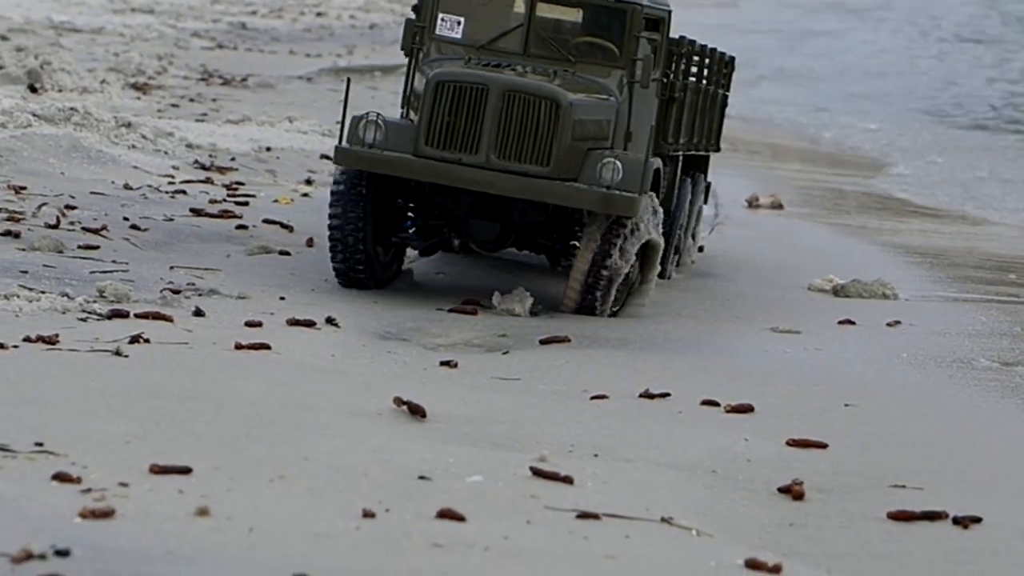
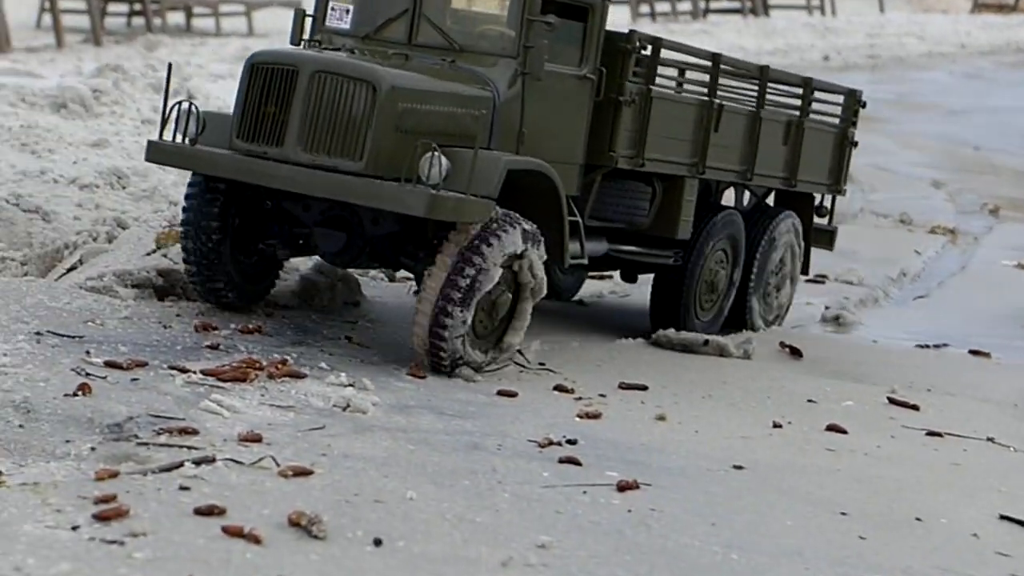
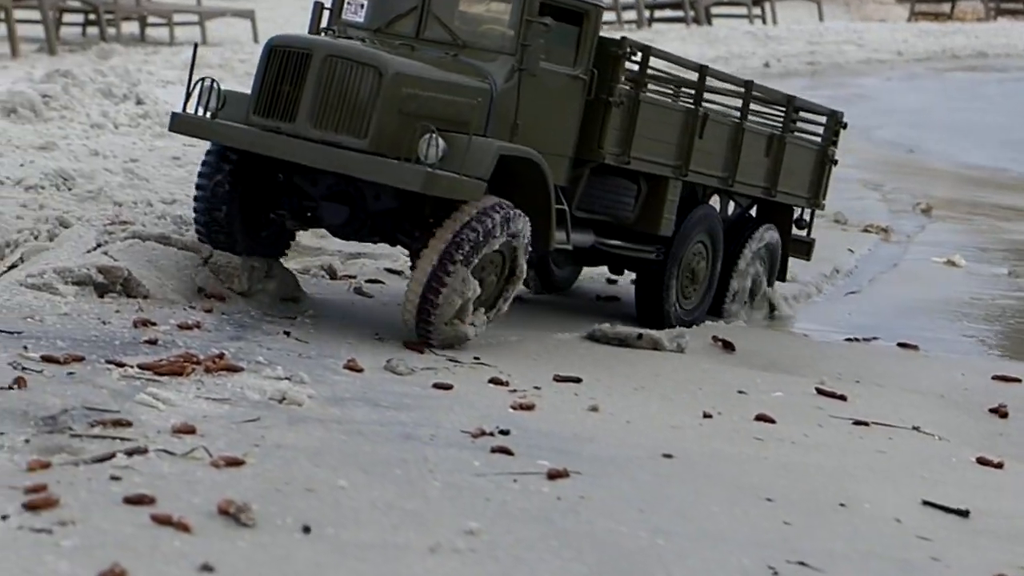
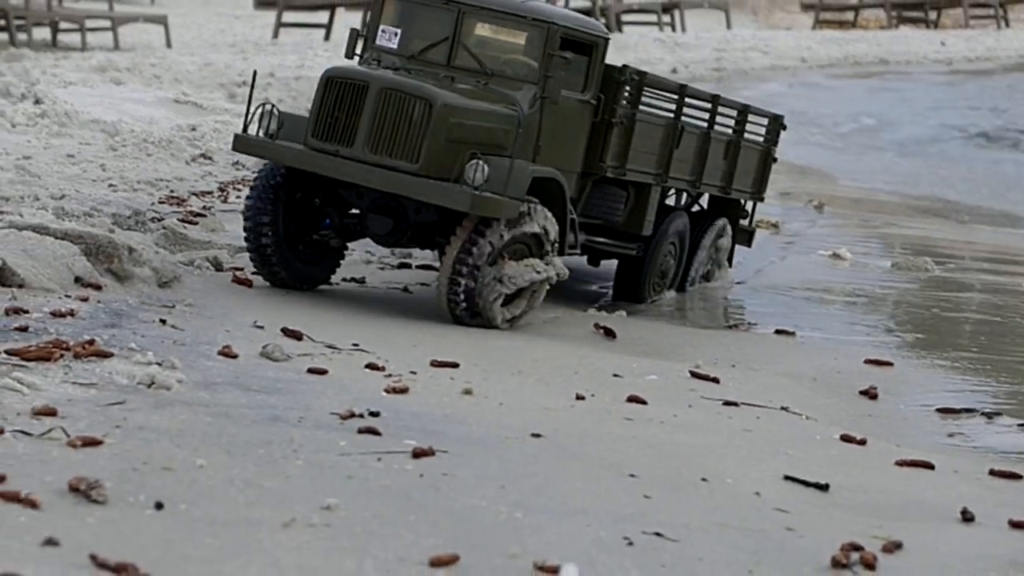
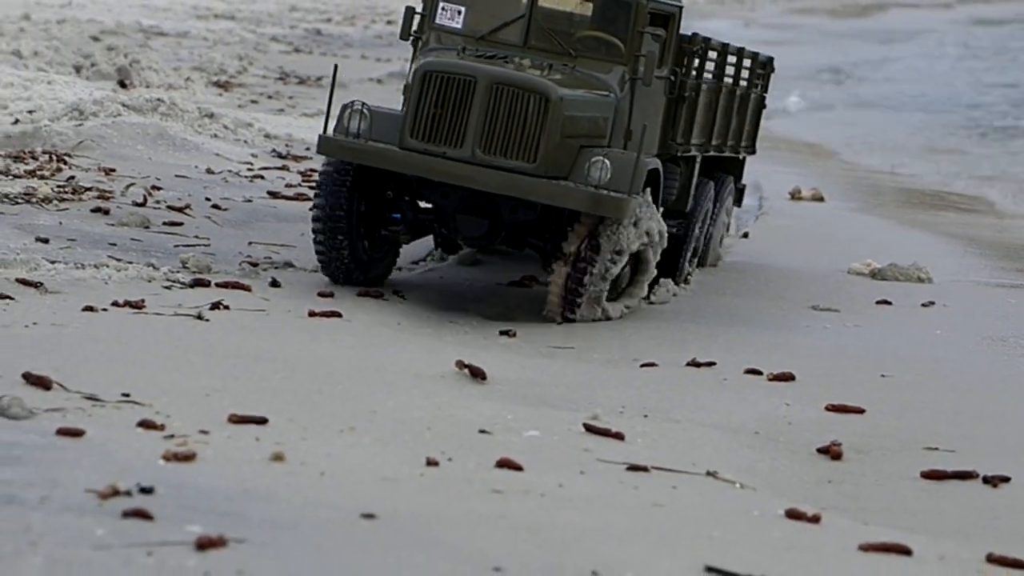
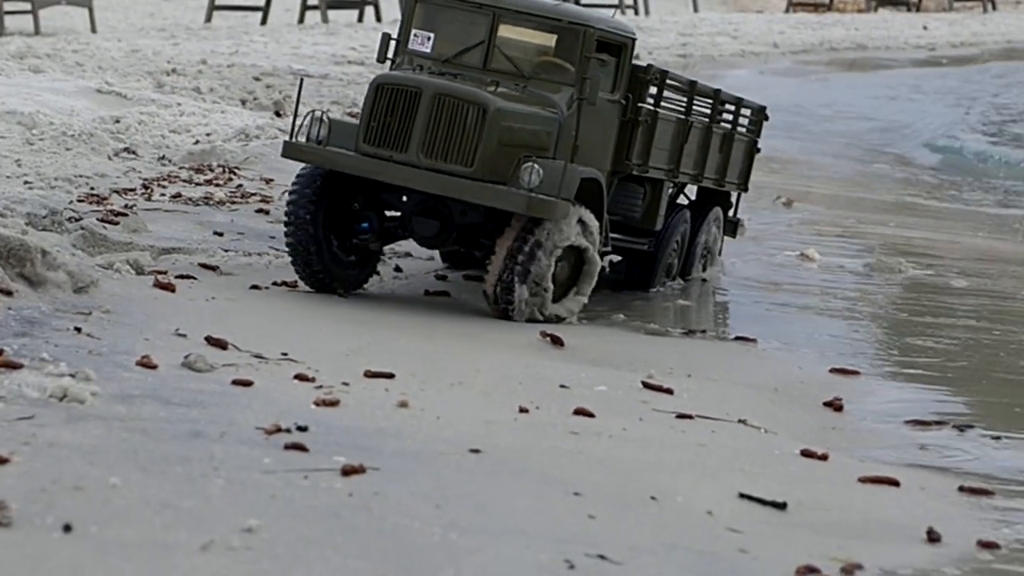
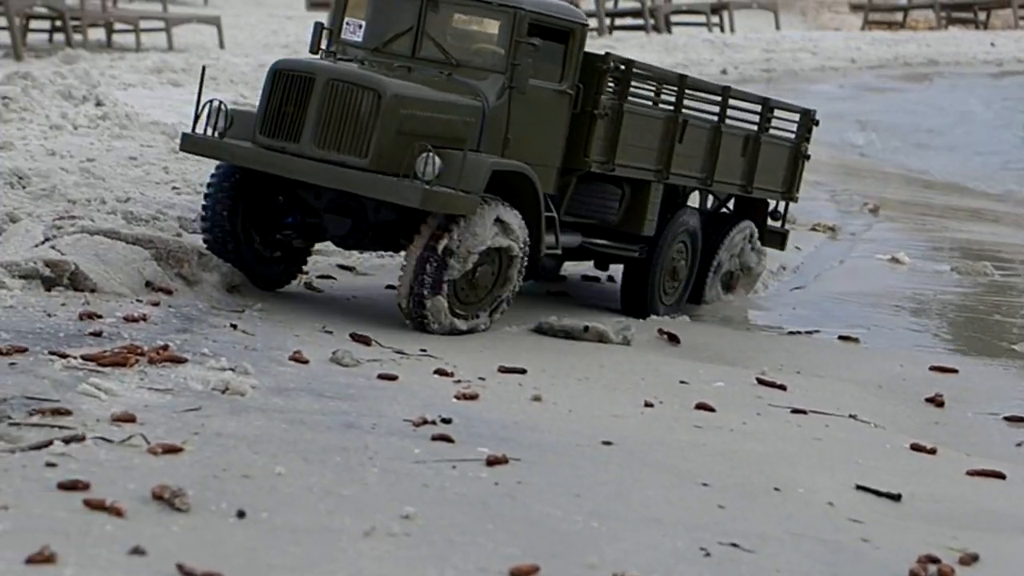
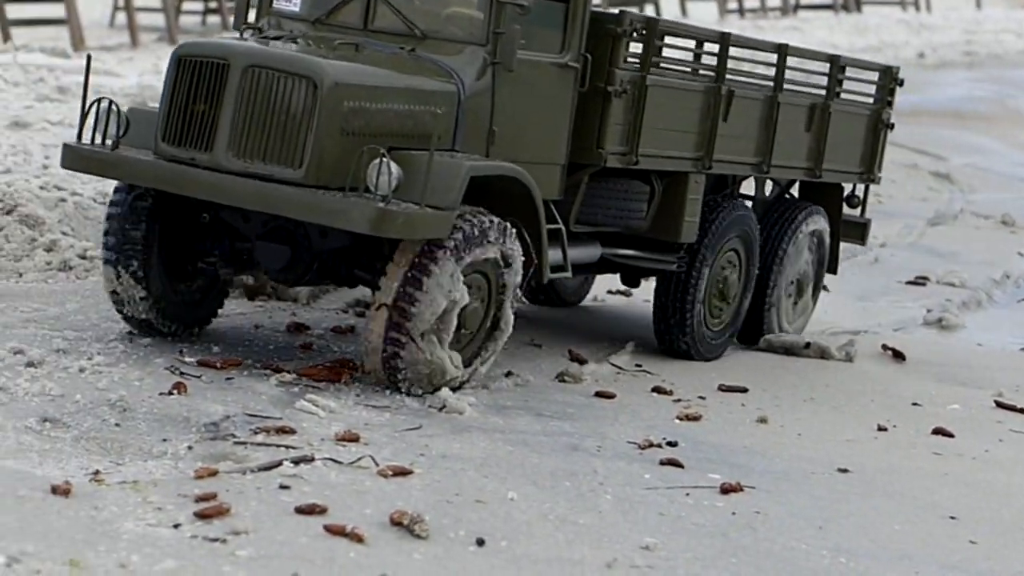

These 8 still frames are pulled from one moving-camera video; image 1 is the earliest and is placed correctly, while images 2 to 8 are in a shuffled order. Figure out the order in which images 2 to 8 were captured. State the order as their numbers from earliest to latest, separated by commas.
5, 6, 4, 7, 3, 2, 8
